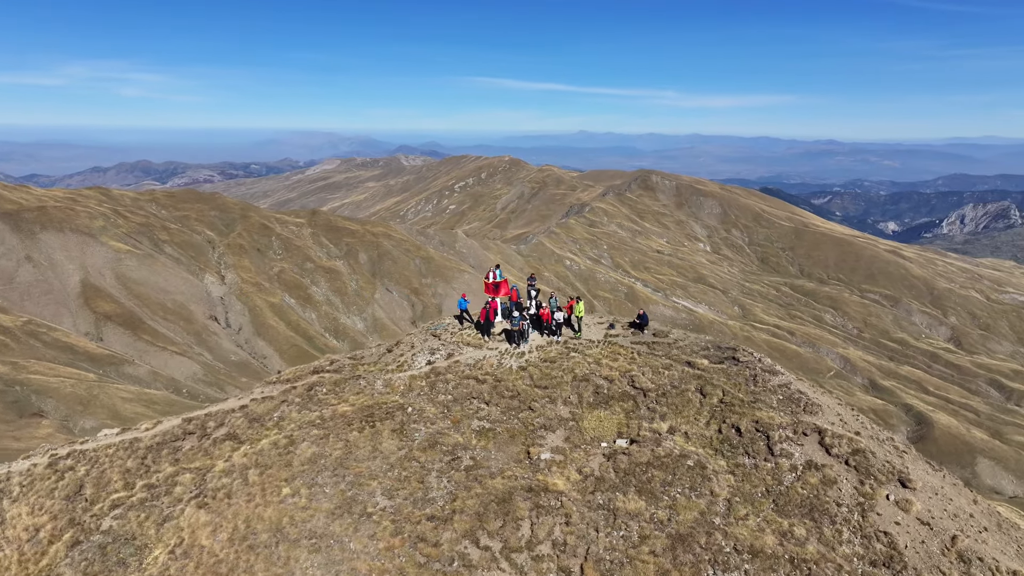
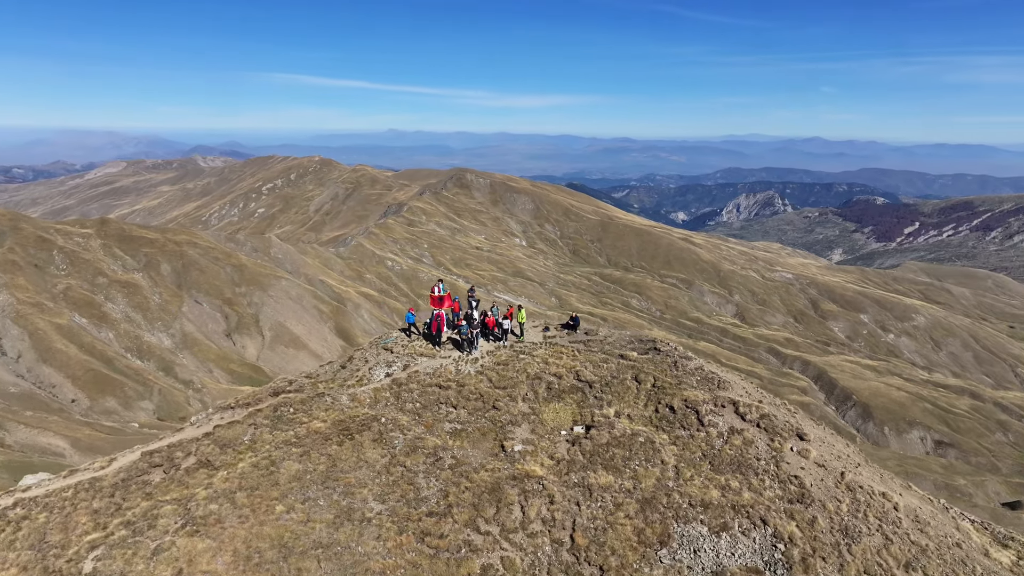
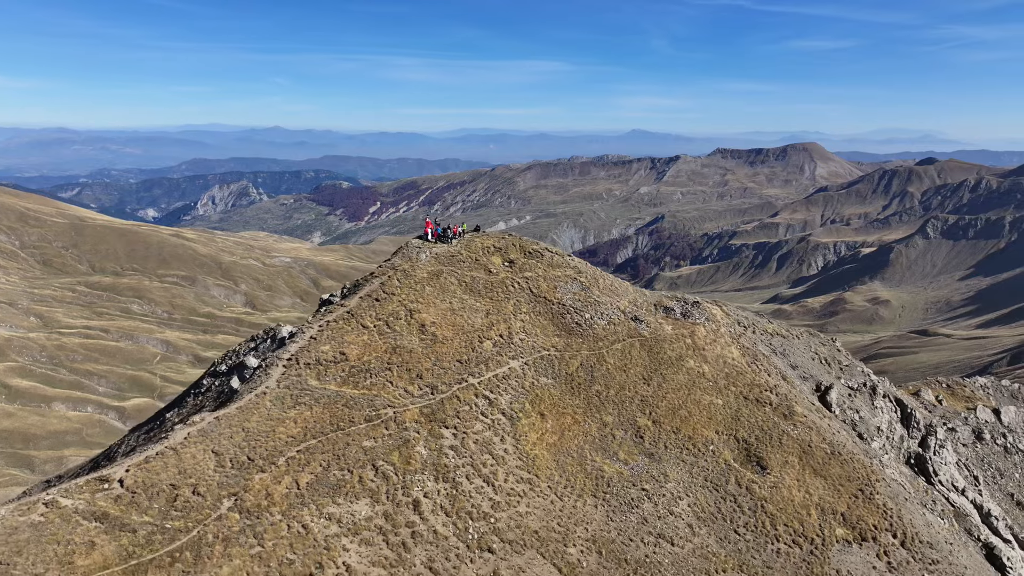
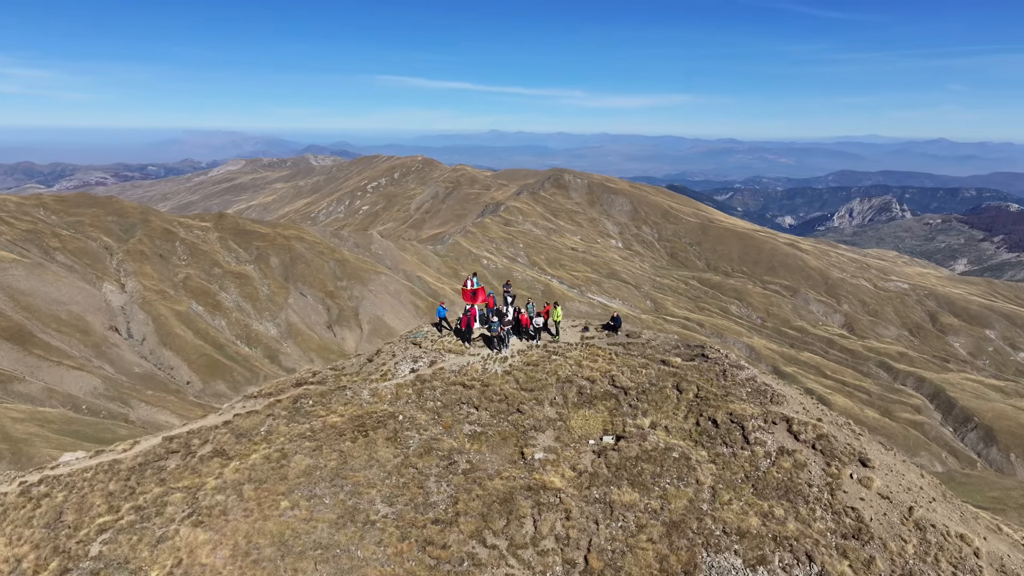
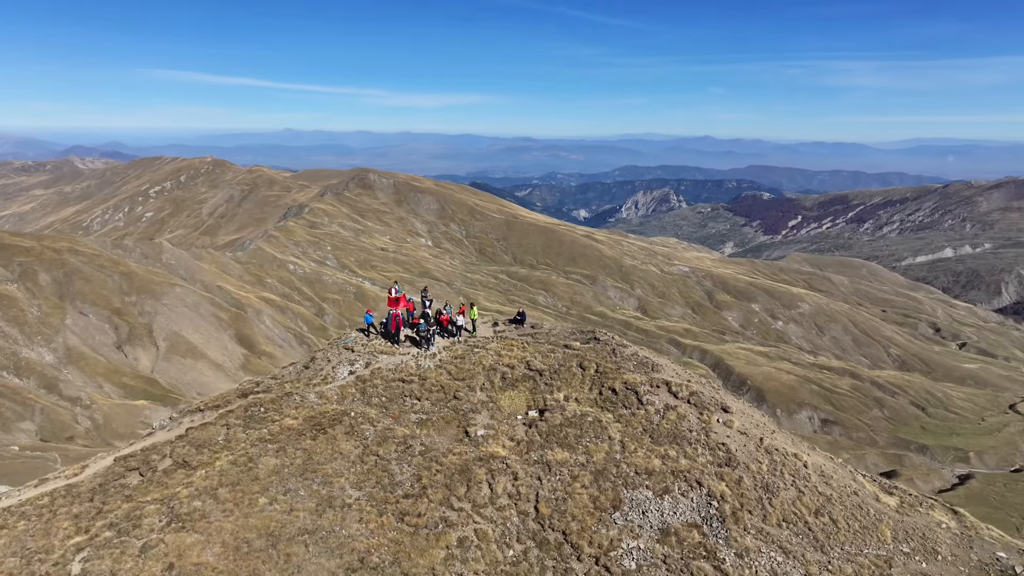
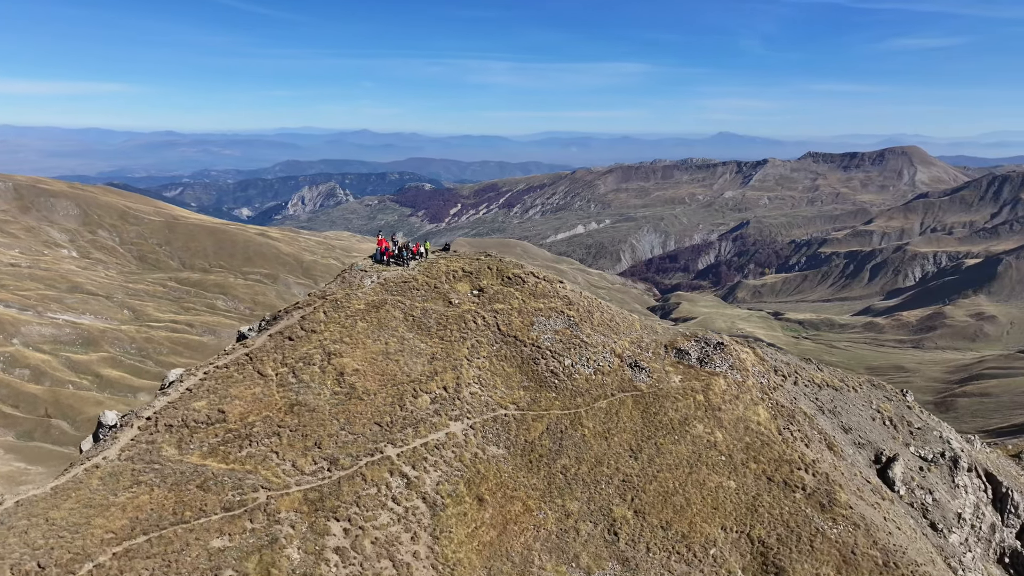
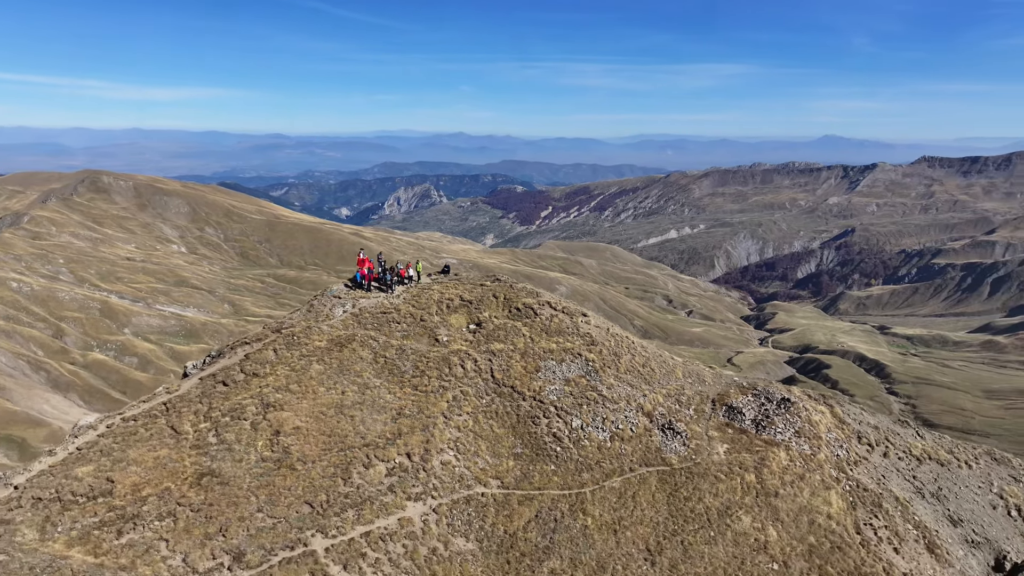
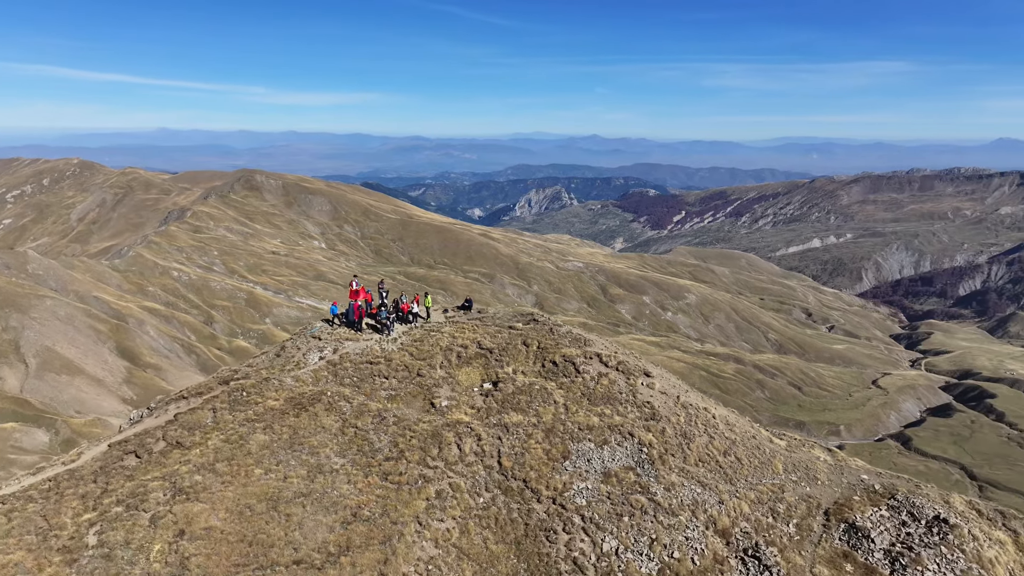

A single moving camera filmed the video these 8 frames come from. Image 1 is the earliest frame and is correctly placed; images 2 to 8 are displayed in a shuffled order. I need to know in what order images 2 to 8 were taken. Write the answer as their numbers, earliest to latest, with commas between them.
4, 2, 5, 8, 7, 6, 3
